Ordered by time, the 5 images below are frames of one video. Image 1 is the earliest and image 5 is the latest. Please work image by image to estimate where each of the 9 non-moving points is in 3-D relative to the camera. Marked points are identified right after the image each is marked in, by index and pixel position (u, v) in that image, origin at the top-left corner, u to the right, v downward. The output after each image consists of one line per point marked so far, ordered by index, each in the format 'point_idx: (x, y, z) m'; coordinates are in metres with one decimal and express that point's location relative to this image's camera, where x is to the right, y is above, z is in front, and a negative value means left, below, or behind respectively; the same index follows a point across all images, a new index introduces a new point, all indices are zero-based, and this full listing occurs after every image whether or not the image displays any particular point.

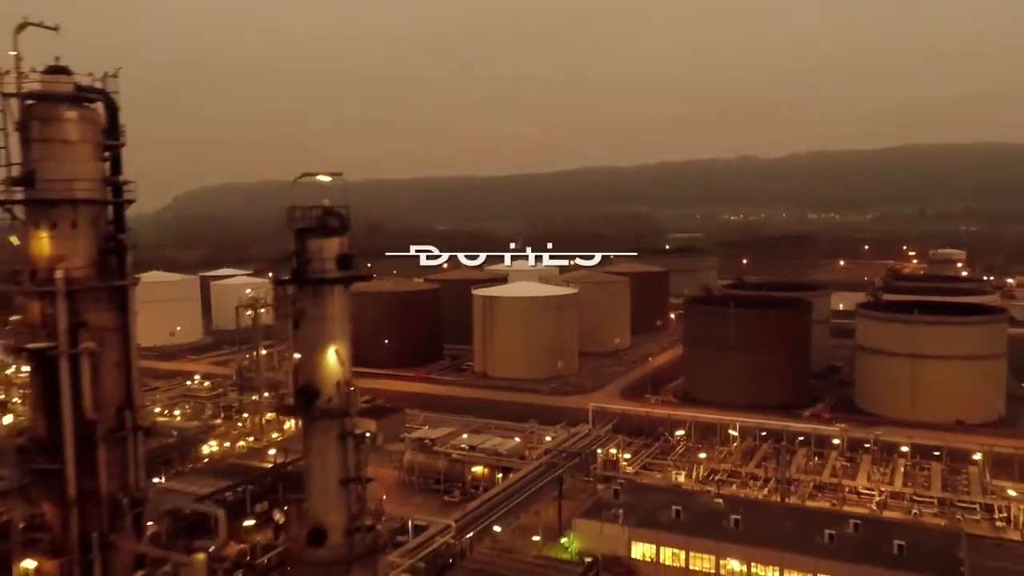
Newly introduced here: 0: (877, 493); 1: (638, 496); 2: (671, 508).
0: (+10.0, -5.6, +19.7) m
1: (+3.1, -5.1, +17.8) m
2: (+3.8, -5.1, +17.1) m
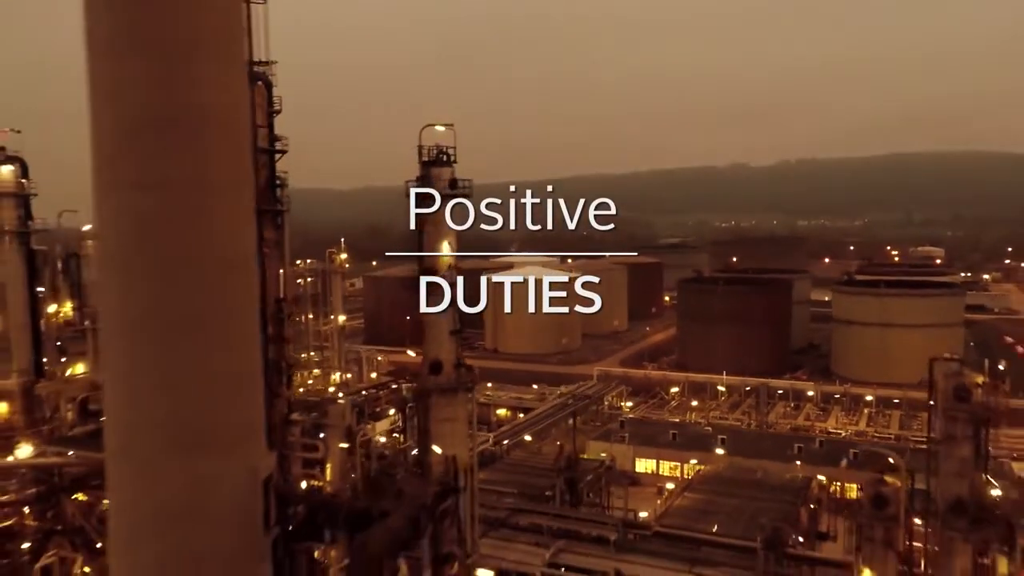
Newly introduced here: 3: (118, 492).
0: (+10.6, -4.6, +23.1) m
1: (+3.8, -4.0, +21.1) m
2: (+4.4, -4.1, +20.4) m
3: (-3.2, -1.6, +5.8) m
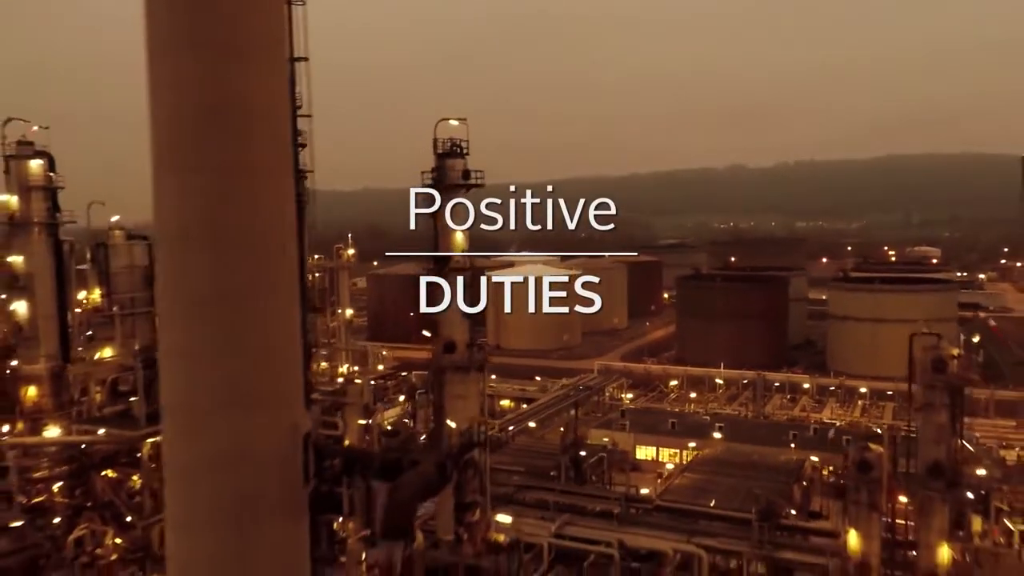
0: (+10.7, -4.4, +23.7) m
1: (+3.9, -3.8, +21.8) m
2: (+4.5, -3.9, +21.0) m
3: (-3.0, -1.4, +6.4) m
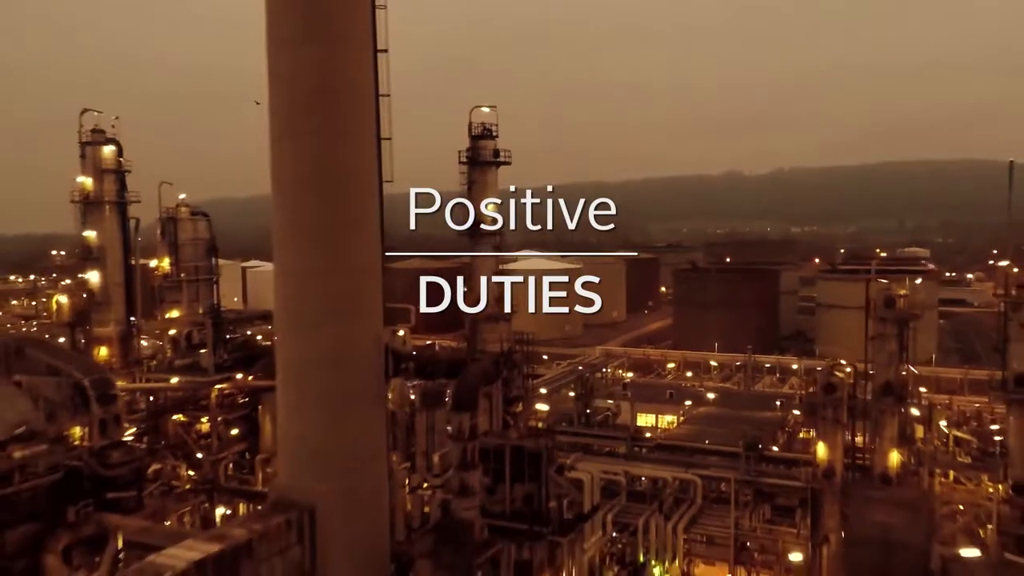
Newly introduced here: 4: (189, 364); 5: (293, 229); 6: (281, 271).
0: (+11.1, -3.8, +25.6) m
1: (+4.2, -3.3, +23.6) m
2: (+4.9, -3.3, +22.9) m
3: (-2.6, -0.7, +8.3) m
4: (-6.5, -1.6, +14.6) m
5: (-2.5, +0.7, +8.2) m
6: (-2.7, +0.2, +8.3) m
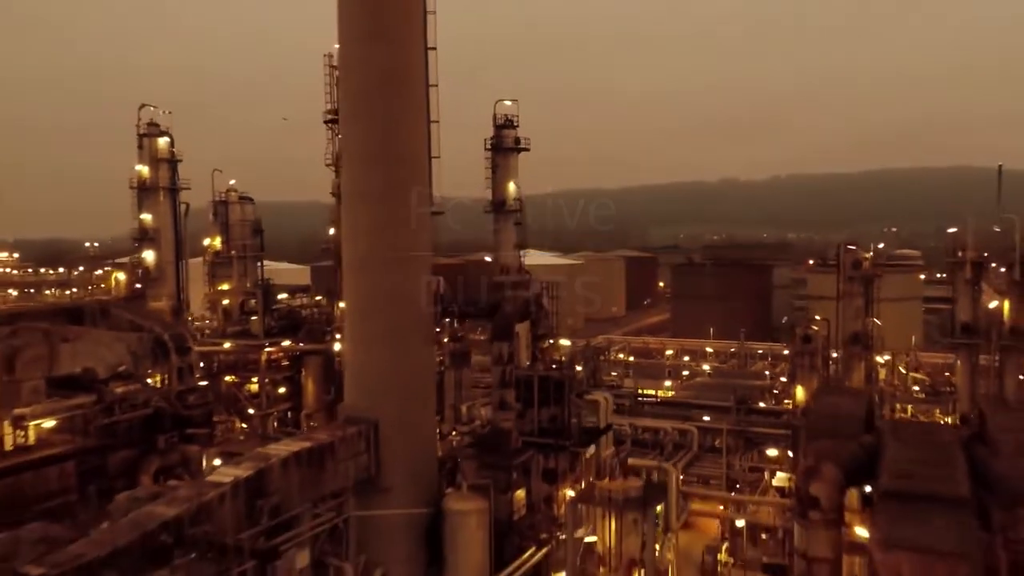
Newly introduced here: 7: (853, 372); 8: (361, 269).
0: (+11.4, -3.4, +27.4) m
1: (+4.5, -2.8, +25.3) m
2: (+5.2, -2.8, +24.6) m
3: (-2.2, -0.1, +10.0) m
4: (-6.2, -1.0, +16.3) m
5: (-2.1, +1.3, +9.9) m
6: (-2.3, +0.8, +10.0) m
7: (+5.5, -1.4, +11.8) m
8: (-2.1, +0.3, +9.9) m
